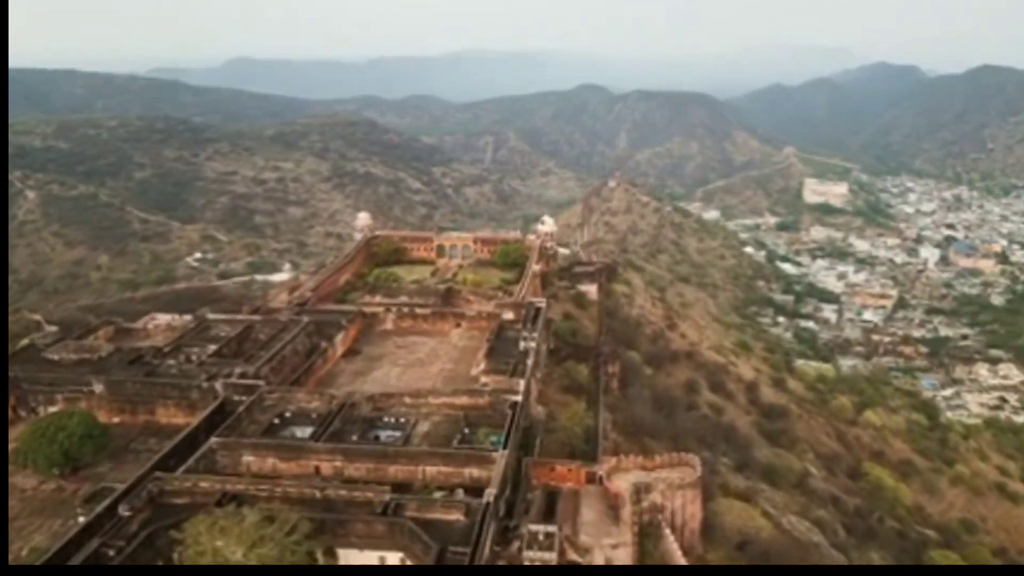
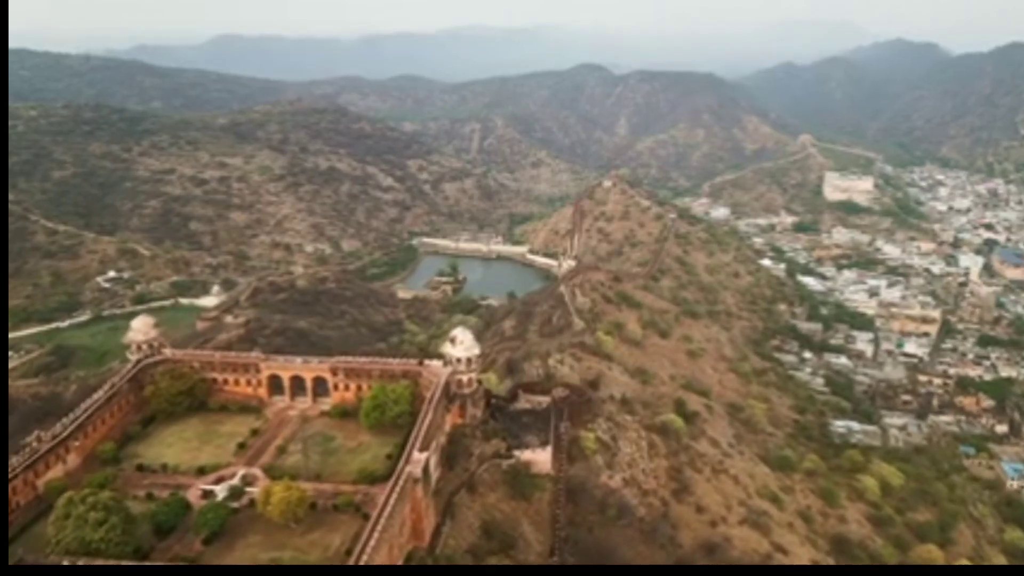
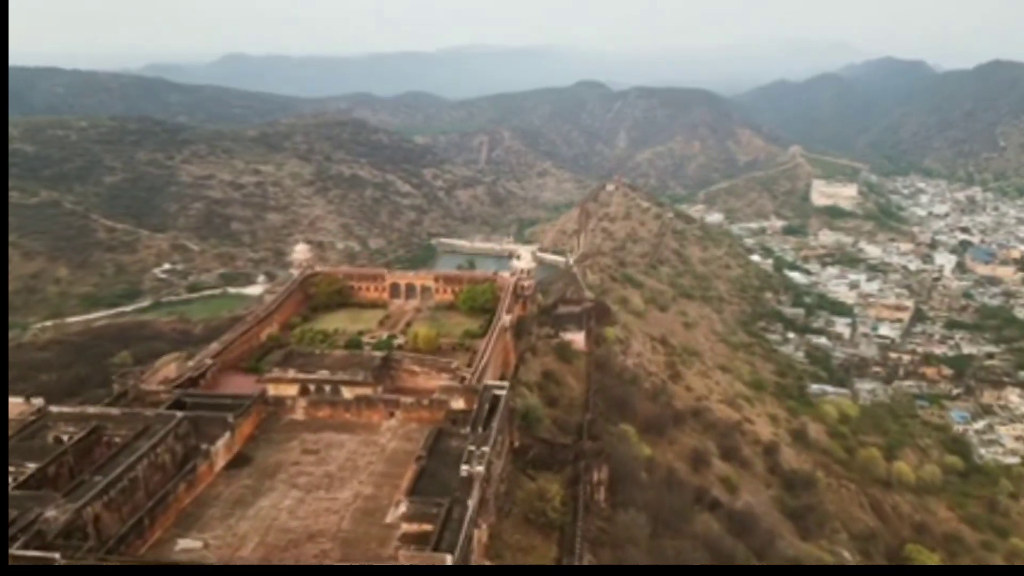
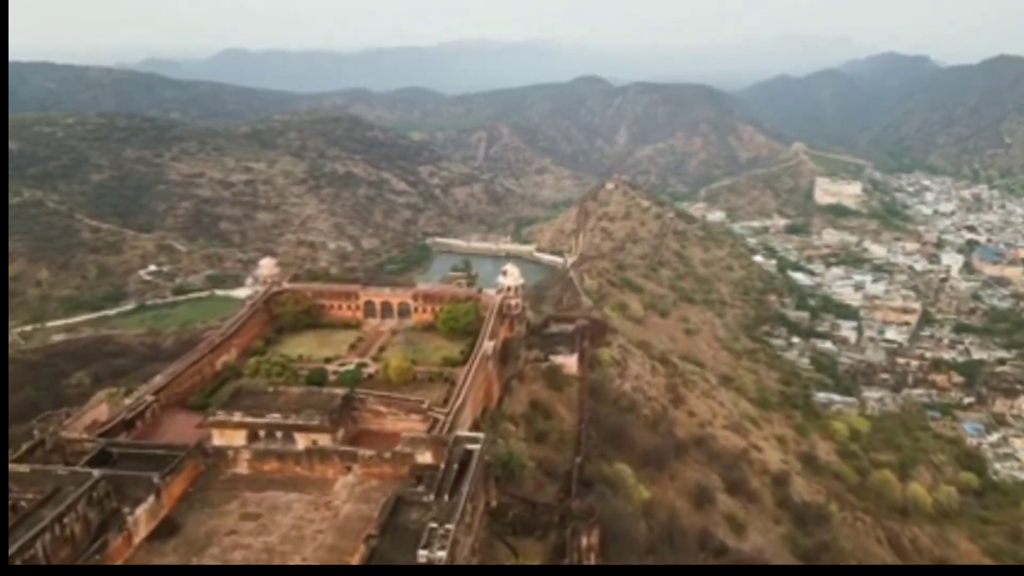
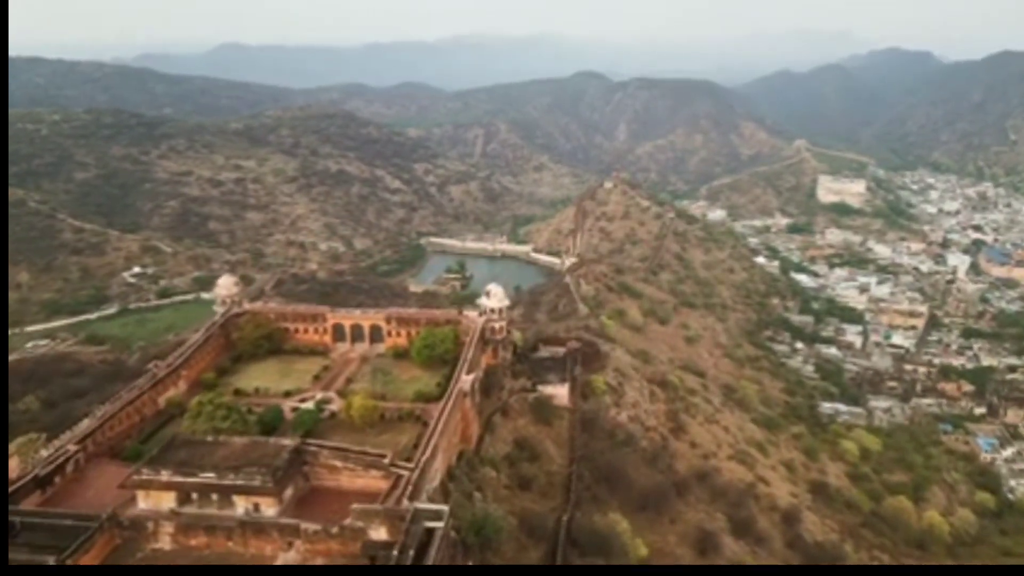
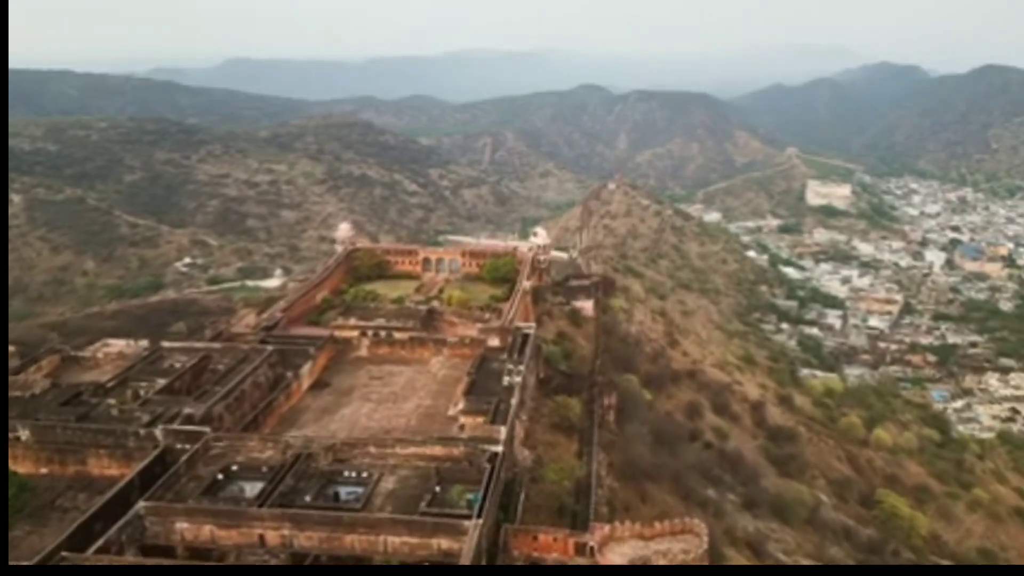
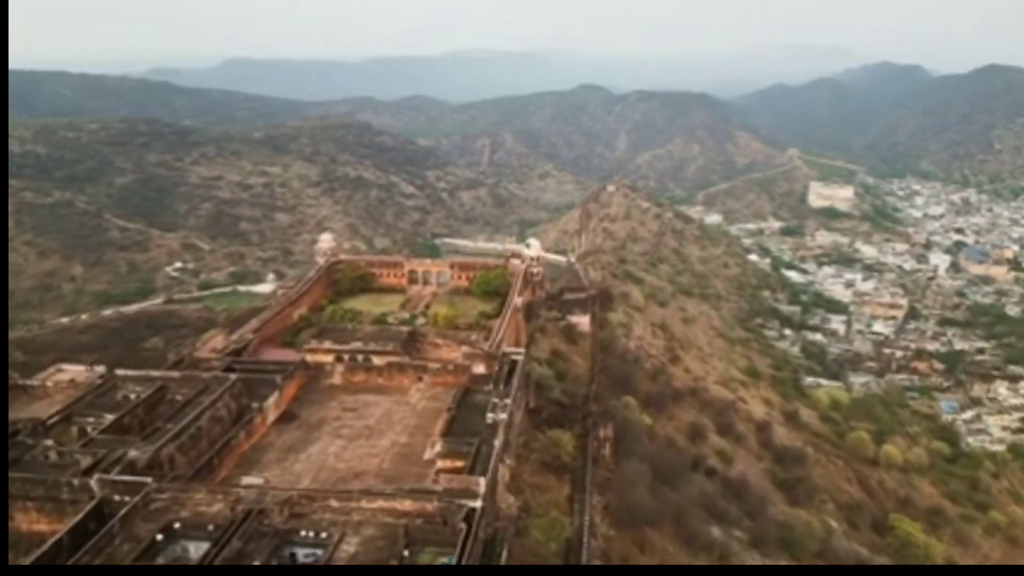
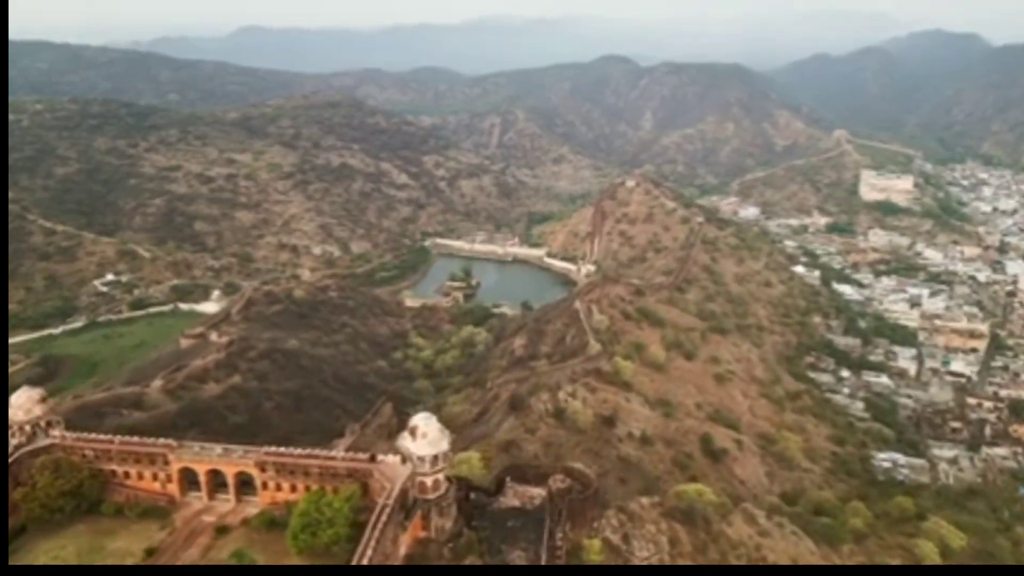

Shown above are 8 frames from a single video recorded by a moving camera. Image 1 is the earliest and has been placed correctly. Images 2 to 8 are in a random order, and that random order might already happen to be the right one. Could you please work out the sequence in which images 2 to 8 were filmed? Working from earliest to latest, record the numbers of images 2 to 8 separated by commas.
6, 7, 3, 4, 5, 2, 8
